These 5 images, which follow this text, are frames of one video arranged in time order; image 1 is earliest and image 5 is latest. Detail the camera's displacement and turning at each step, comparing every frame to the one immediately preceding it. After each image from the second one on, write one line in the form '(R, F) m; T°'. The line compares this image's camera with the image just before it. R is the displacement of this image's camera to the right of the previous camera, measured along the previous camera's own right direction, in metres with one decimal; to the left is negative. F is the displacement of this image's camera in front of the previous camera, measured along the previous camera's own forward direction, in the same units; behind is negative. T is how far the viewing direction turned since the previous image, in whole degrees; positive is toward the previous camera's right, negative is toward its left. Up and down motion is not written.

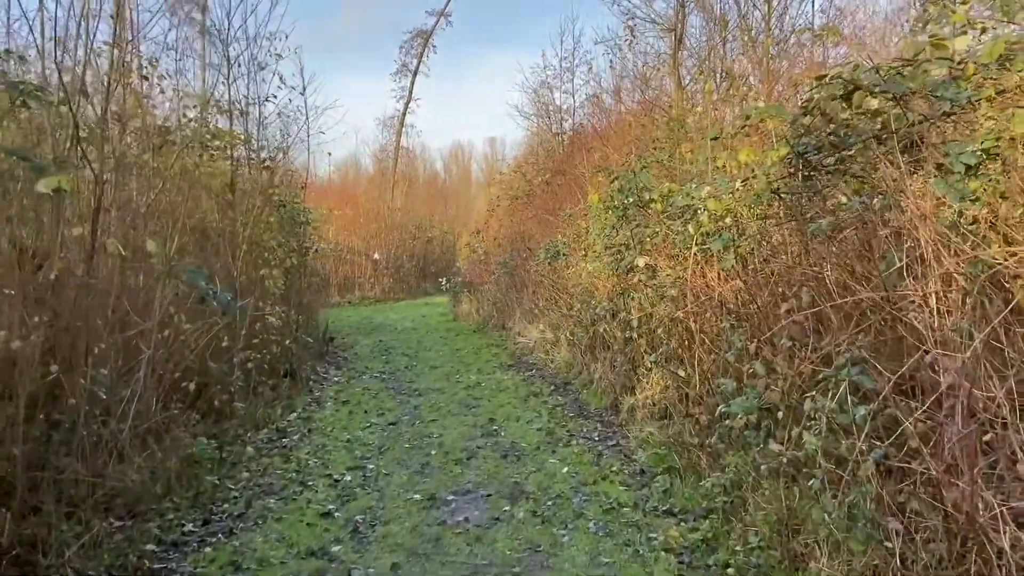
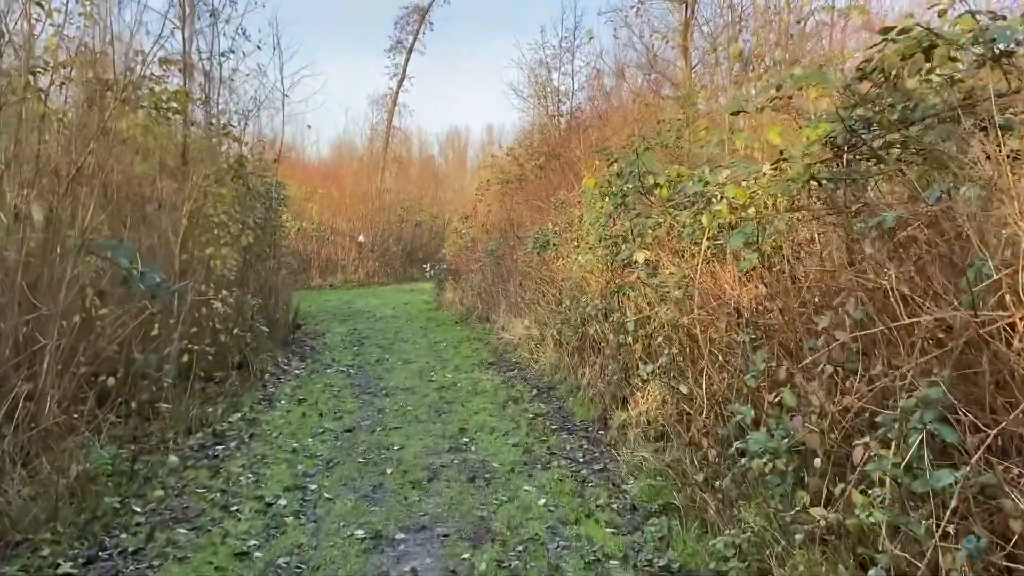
(+0.1, +0.8) m; +1°
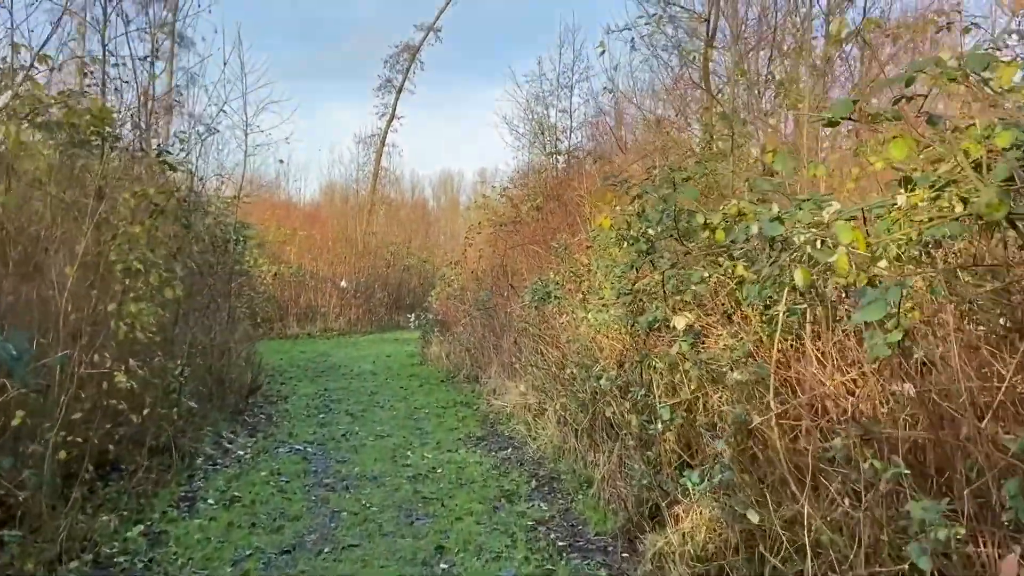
(0.0, +1.4) m; +1°
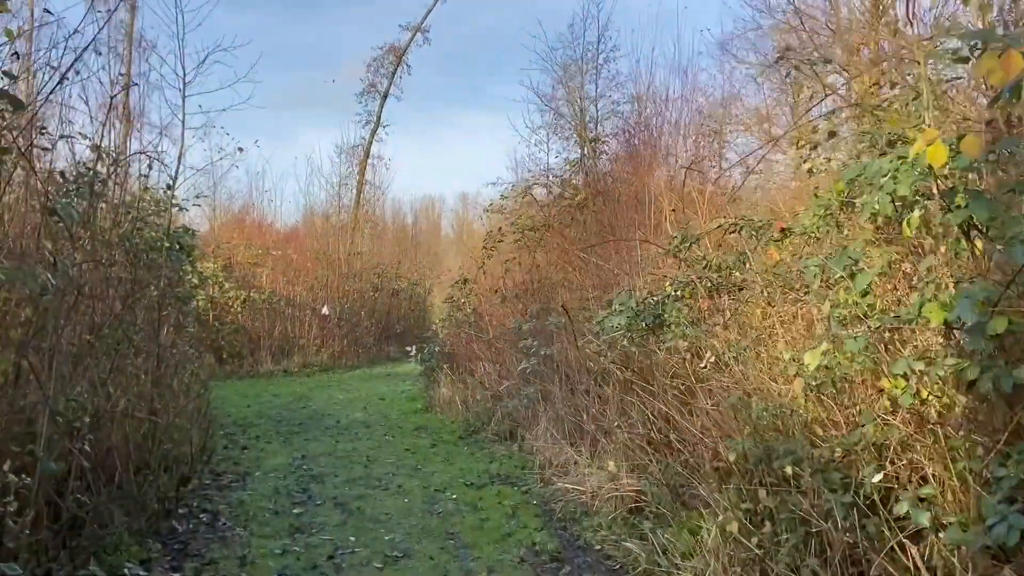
(-0.7, +2.9) m; +1°
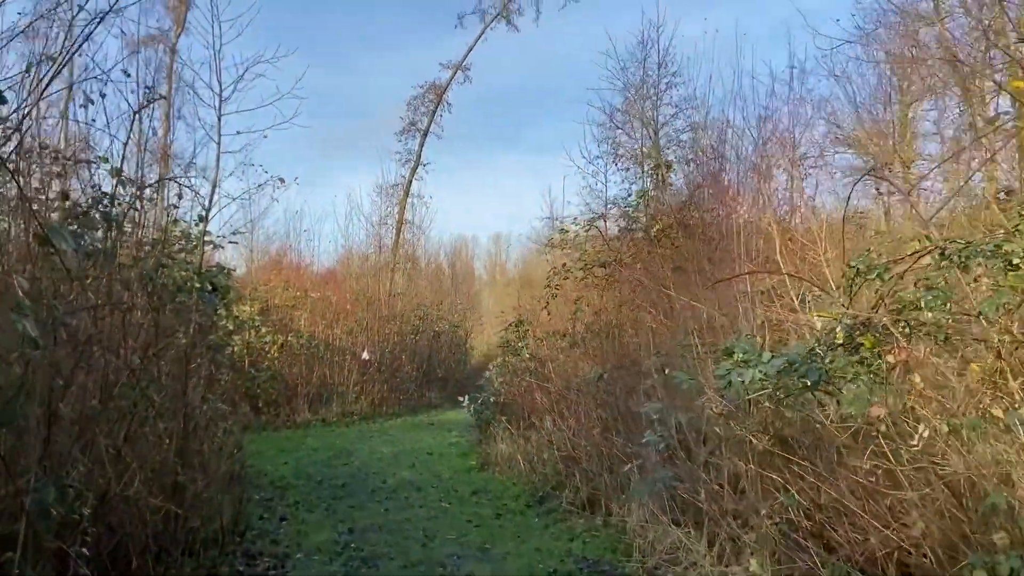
(-0.4, +1.0) m; -3°
